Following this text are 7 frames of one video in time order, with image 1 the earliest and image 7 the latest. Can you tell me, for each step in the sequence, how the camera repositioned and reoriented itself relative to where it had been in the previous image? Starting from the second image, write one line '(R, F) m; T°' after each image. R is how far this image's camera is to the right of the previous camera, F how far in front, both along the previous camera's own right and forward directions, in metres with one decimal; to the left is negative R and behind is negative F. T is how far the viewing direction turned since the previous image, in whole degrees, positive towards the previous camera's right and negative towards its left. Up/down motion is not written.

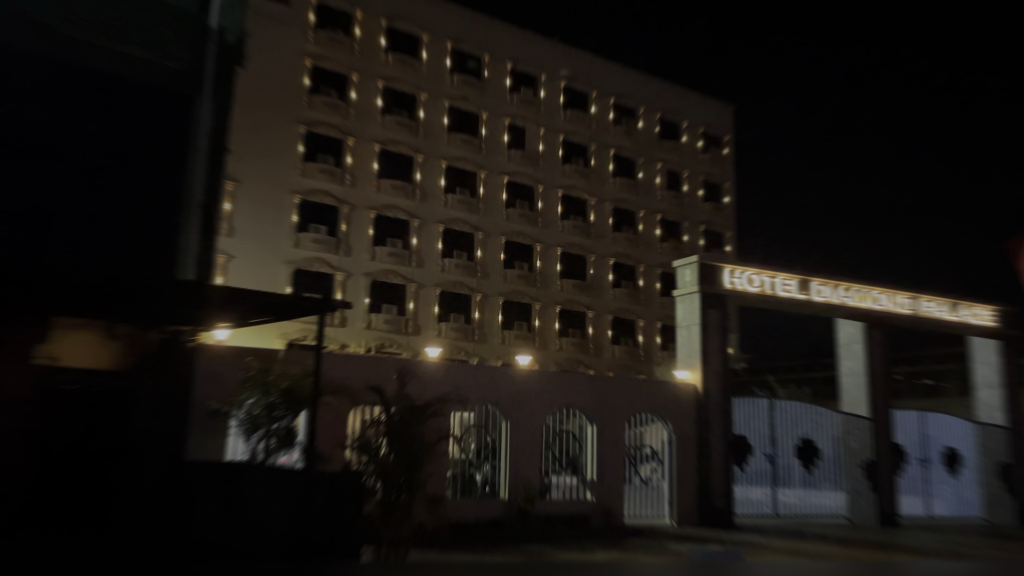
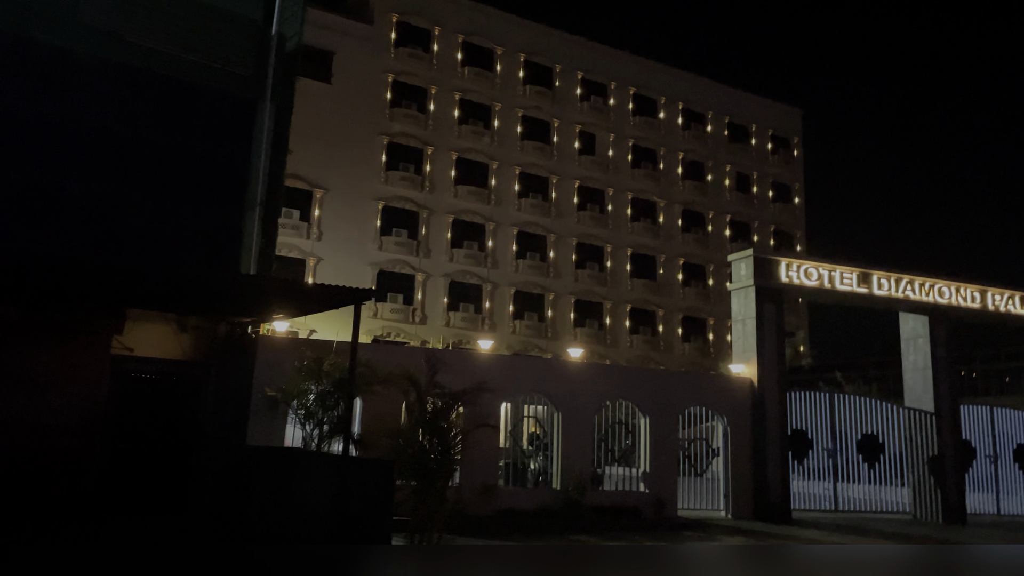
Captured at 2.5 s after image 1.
(+0.3, -0.2) m; -5°
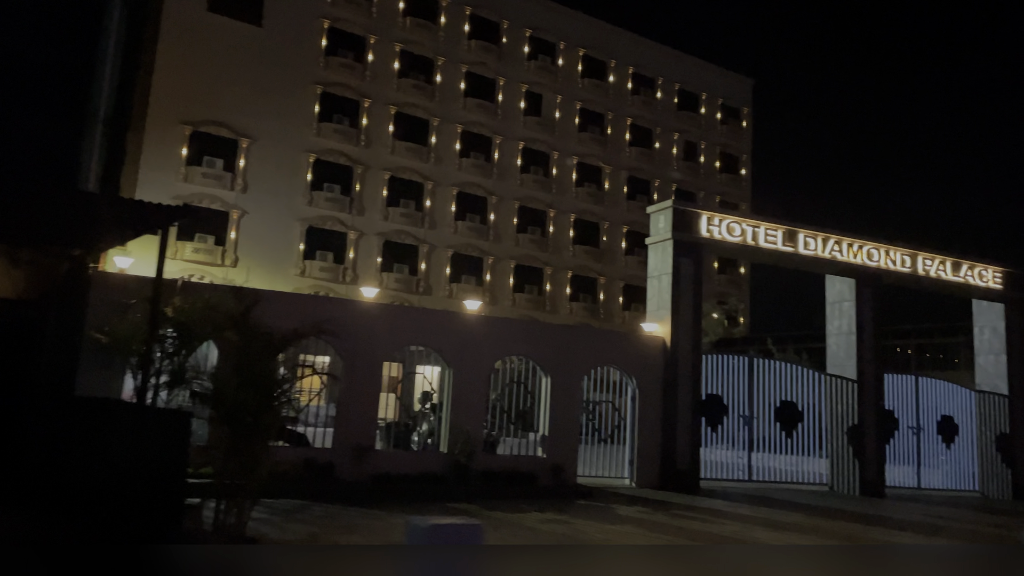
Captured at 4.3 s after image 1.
(+1.3, +1.5) m; +3°
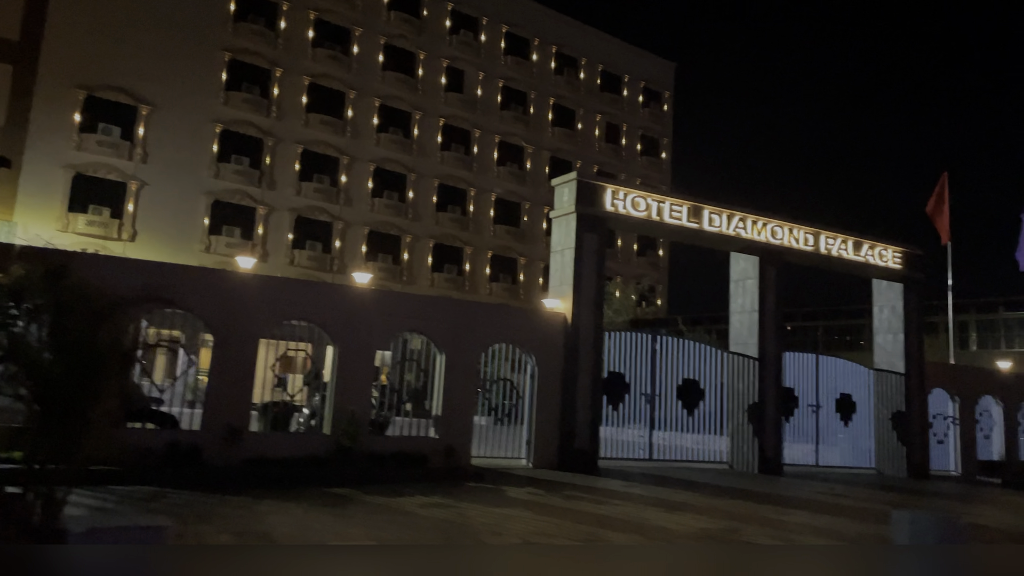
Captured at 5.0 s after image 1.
(+0.7, +0.7) m; +5°
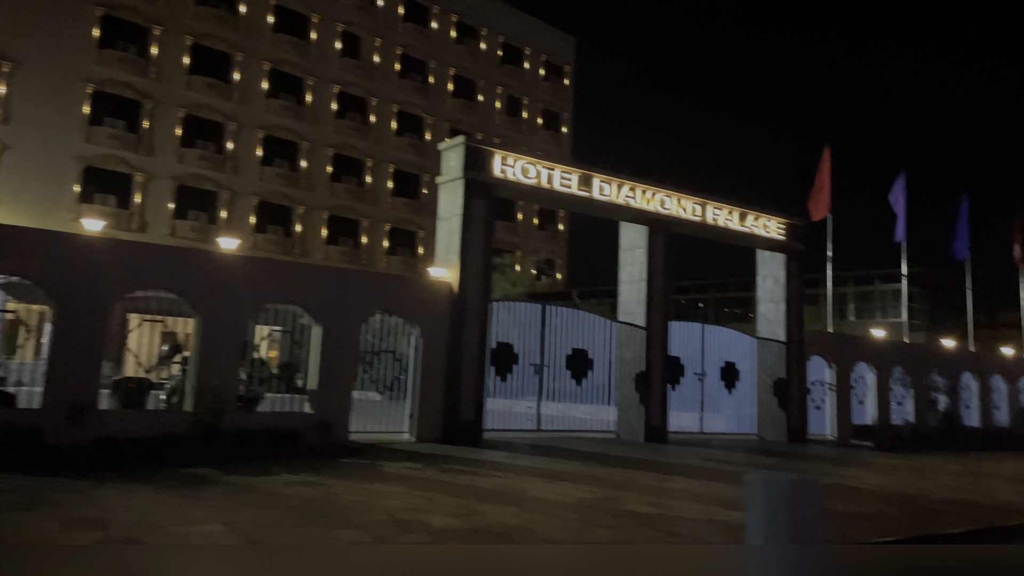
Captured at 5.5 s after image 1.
(+0.4, +0.5) m; +7°
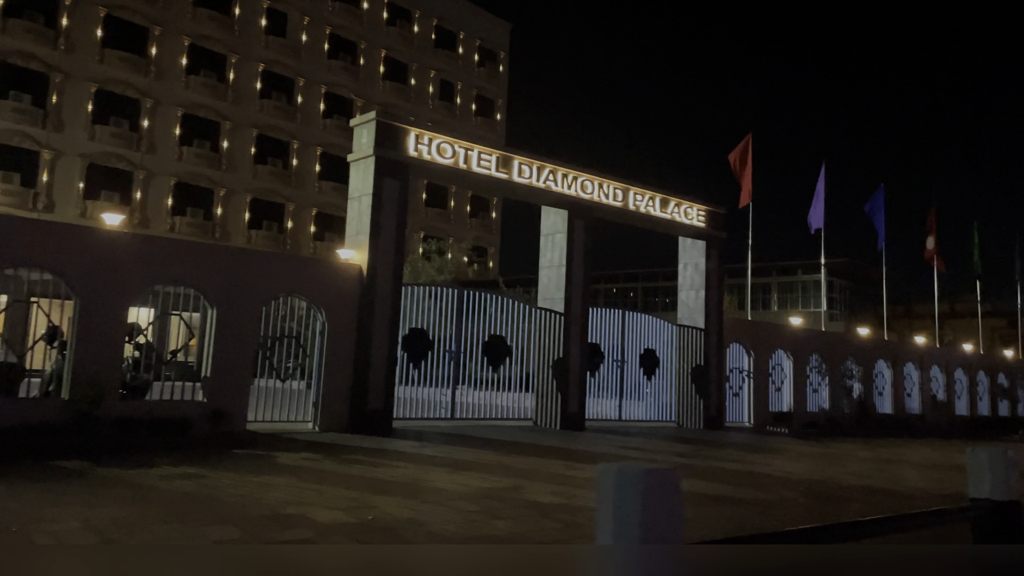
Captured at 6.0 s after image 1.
(+0.5, +0.5) m; +4°
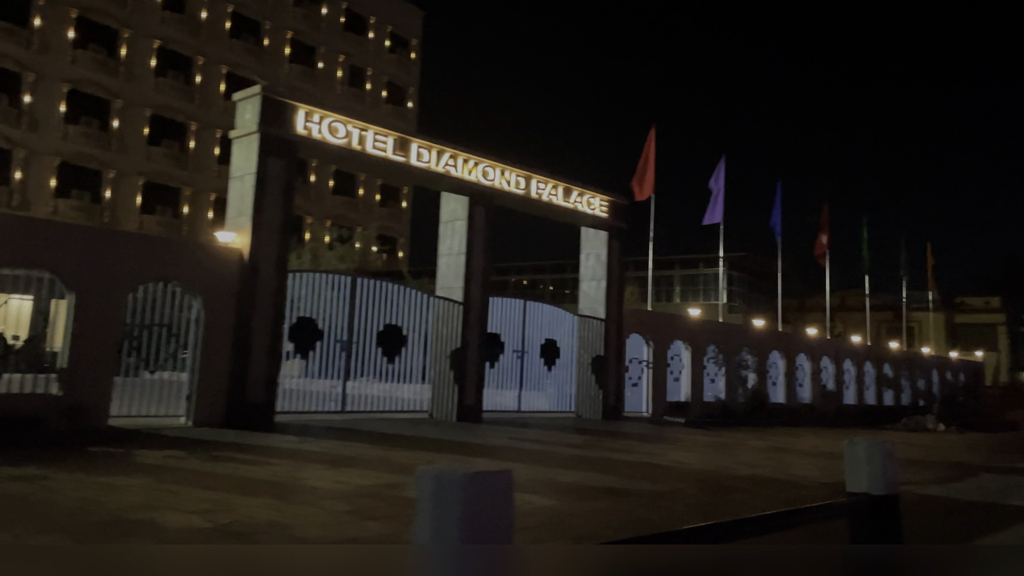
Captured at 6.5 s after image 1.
(+0.4, +0.4) m; +6°
